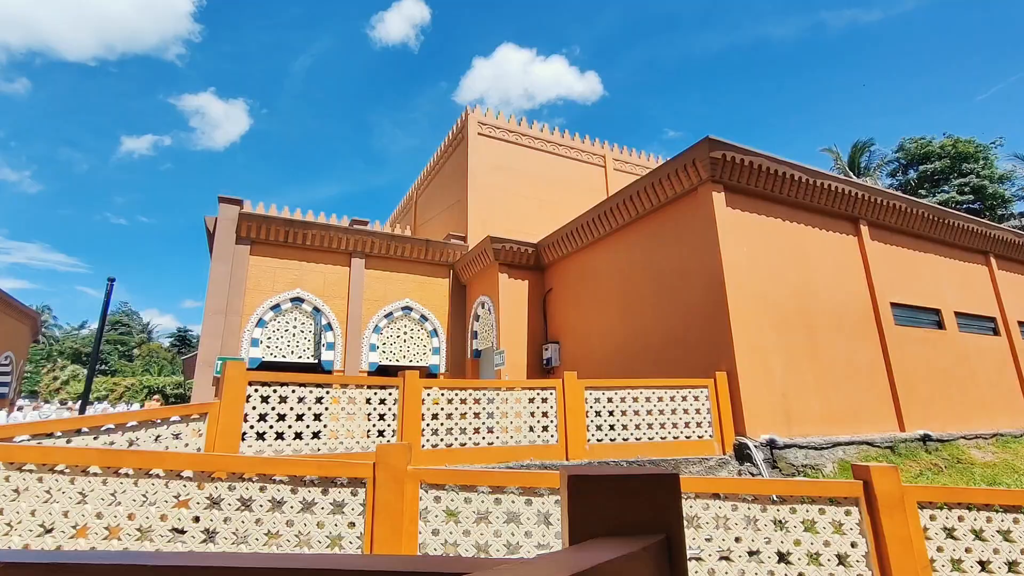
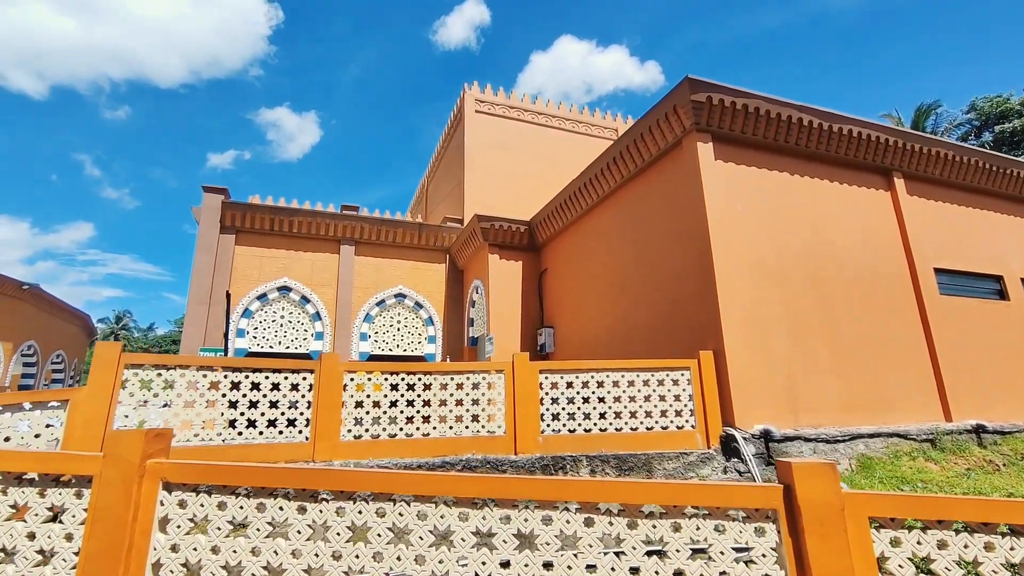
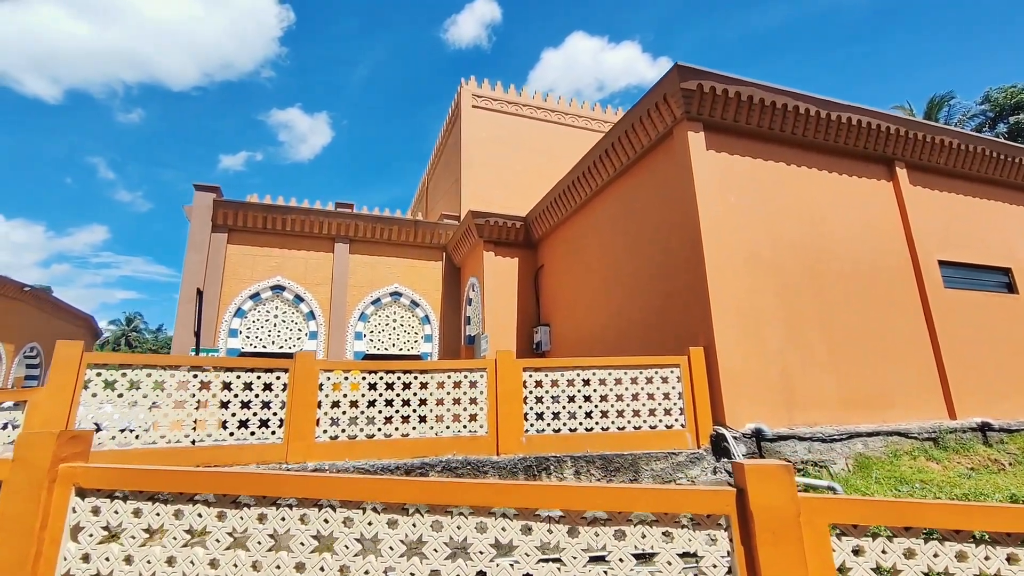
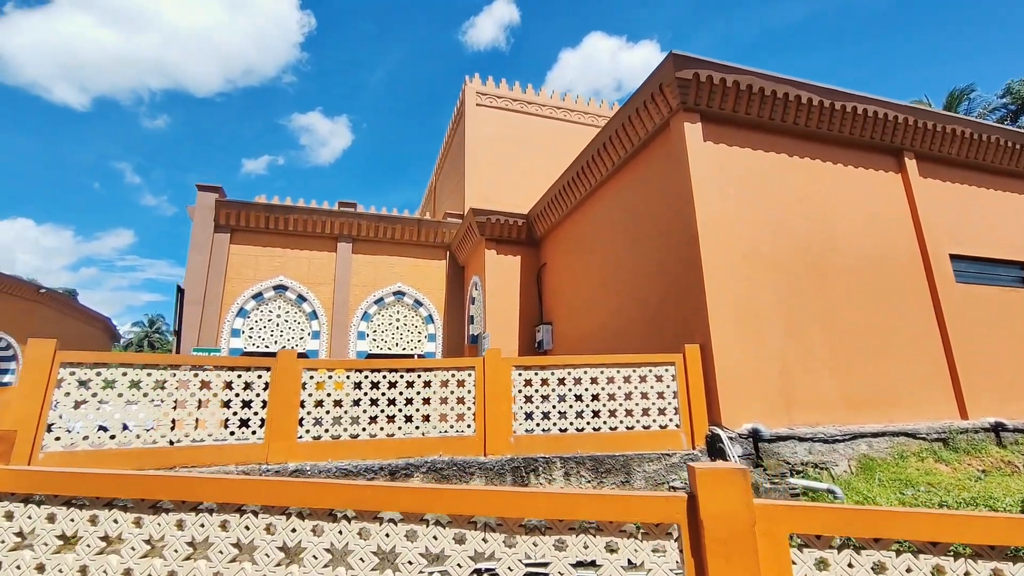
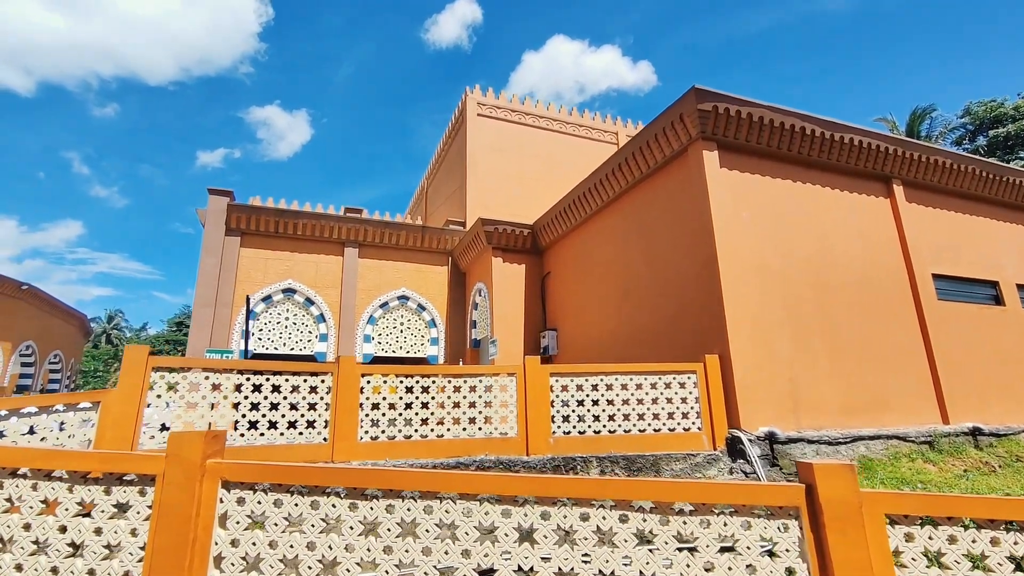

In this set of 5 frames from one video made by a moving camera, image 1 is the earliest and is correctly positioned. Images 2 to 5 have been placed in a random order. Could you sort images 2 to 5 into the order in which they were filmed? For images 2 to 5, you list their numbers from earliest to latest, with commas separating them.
5, 2, 3, 4
